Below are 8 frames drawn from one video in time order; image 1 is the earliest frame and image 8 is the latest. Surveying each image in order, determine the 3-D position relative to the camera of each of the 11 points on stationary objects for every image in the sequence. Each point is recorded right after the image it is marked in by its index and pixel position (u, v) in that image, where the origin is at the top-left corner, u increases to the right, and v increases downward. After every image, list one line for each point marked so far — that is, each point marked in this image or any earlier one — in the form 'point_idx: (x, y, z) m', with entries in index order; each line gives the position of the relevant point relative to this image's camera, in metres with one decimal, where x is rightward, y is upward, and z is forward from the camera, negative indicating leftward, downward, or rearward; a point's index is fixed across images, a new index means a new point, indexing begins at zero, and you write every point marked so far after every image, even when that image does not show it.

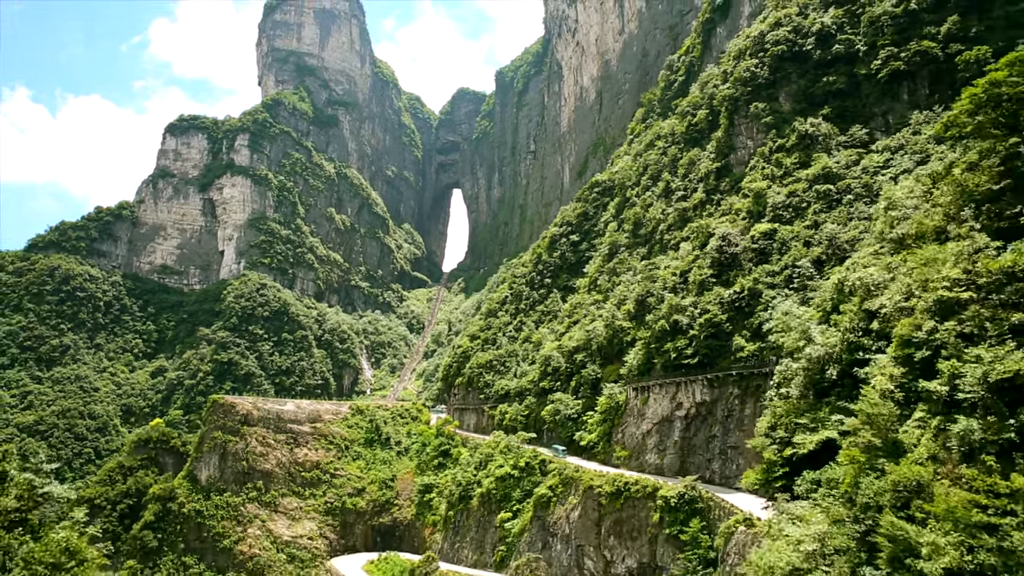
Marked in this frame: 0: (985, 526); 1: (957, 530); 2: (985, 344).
0: (+3.7, -1.9, +6.4) m
1: (+3.6, -1.9, +6.5) m
2: (+4.4, -0.5, +7.6) m
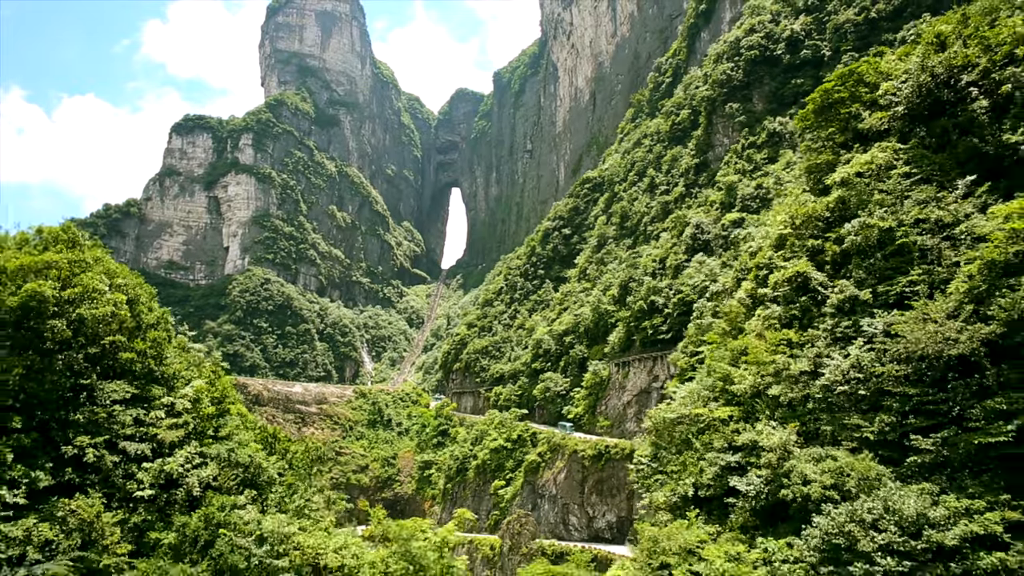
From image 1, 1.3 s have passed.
0: (+3.3, -0.9, +10.5) m
1: (+3.2, -1.0, +10.6) m
2: (+4.0, +0.4, +11.7) m
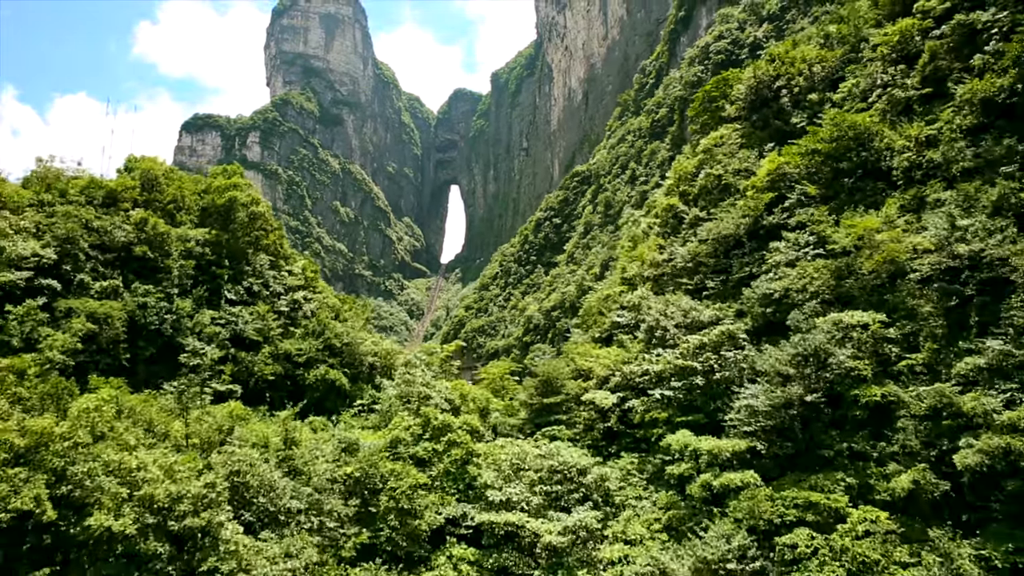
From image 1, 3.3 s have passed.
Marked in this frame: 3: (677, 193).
0: (+2.9, +0.6, +16.9) m
1: (+2.7, +0.6, +17.0) m
2: (+3.6, +2.0, +18.2) m
3: (+3.8, +2.2, +18.4) m
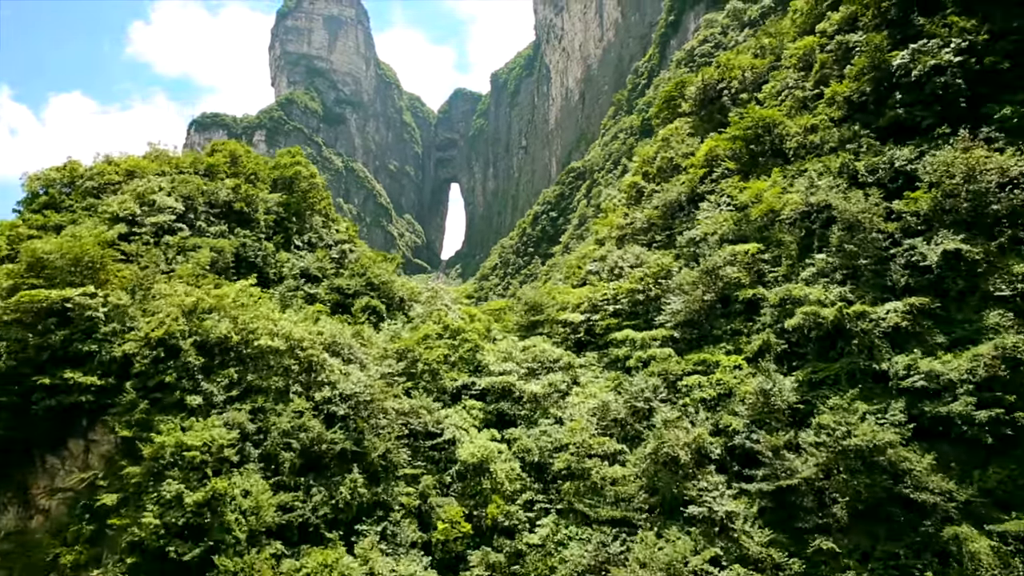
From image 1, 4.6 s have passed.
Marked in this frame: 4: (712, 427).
0: (+2.8, +1.7, +21.4) m
1: (+2.6, +1.6, +21.5) m
2: (+3.5, +3.1, +22.6) m
3: (+3.7, +3.3, +22.9) m
4: (+2.8, -1.9, +11.2) m
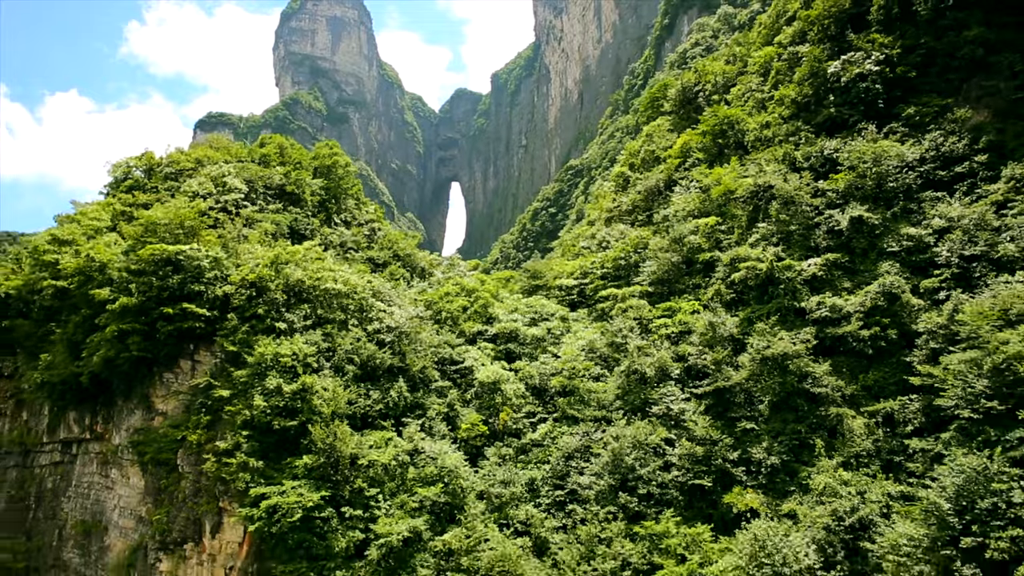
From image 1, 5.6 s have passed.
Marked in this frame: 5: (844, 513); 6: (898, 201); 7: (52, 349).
0: (+2.9, +2.5, +24.7) m
1: (+2.8, +2.4, +24.9) m
2: (+3.6, +3.8, +26.0) m
3: (+3.8, +4.0, +26.2) m
4: (+2.9, -1.2, +14.6) m
5: (+4.2, -2.8, +10.1) m
6: (+7.1, +1.6, +14.9) m
7: (-8.7, -1.1, +15.3) m
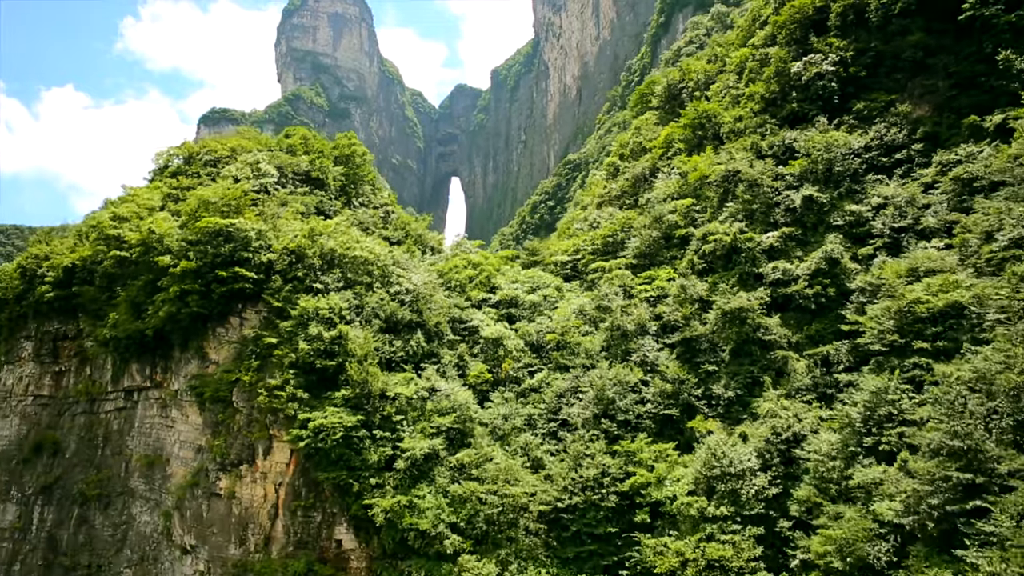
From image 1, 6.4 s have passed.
0: (+2.9, +3.2, +27.2) m
1: (+2.8, +3.1, +27.3) m
2: (+3.6, +4.5, +28.4) m
3: (+3.8, +4.8, +28.6) m
4: (+2.9, -0.5, +17.0) m
5: (+4.2, -2.2, +12.6) m
6: (+7.2, +2.3, +17.4) m
7: (-8.7, -0.5, +17.8) m
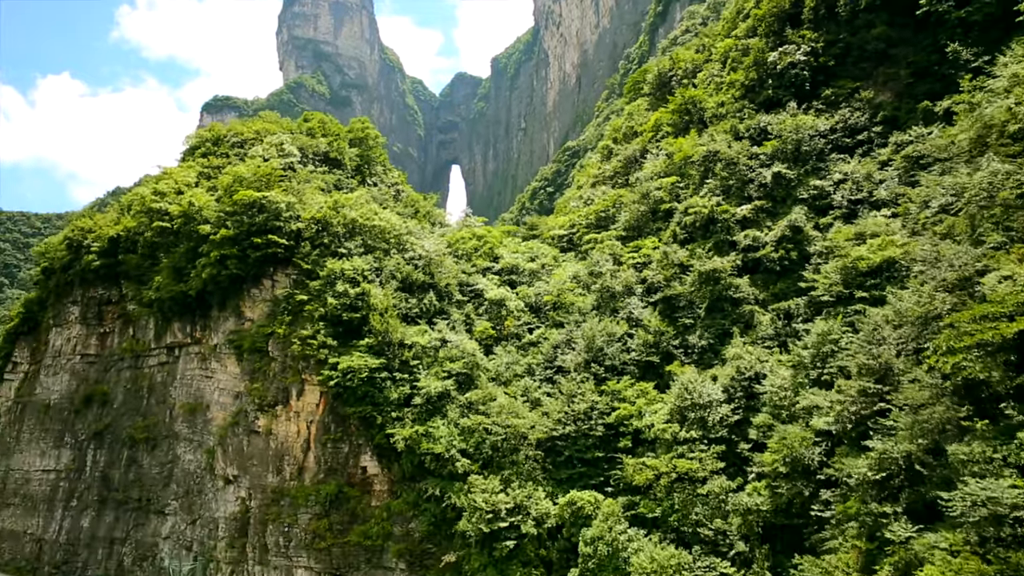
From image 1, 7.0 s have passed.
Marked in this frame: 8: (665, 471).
0: (+2.9, +4.1, +29.2) m
1: (+2.8, +4.0, +29.3) m
2: (+3.6, +5.5, +30.5) m
3: (+3.9, +5.7, +30.7) m
4: (+3.0, +0.3, +19.1) m
5: (+4.2, -1.5, +14.7) m
6: (+7.2, +3.1, +19.5) m
7: (-8.6, +0.3, +19.9) m
8: (+2.5, -3.0, +13.2) m
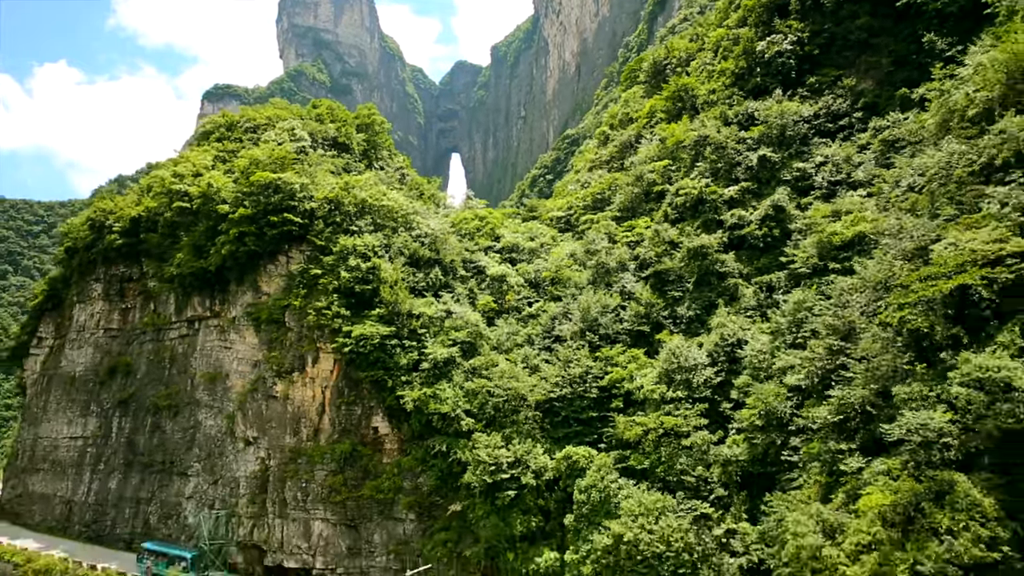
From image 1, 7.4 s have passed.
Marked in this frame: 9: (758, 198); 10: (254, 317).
0: (+2.9, +4.8, +30.4) m
1: (+2.8, +4.8, +30.5) m
2: (+3.6, +6.2, +31.6) m
3: (+3.9, +6.5, +31.8) m
4: (+3.0, +0.9, +20.3) m
5: (+4.3, -0.9, +16.0) m
6: (+7.2, +3.7, +20.6) m
7: (-8.6, +0.9, +21.1) m
8: (+2.5, -2.5, +14.4) m
9: (+6.1, +2.2, +20.0) m
10: (-6.2, -0.7, +19.4) m
